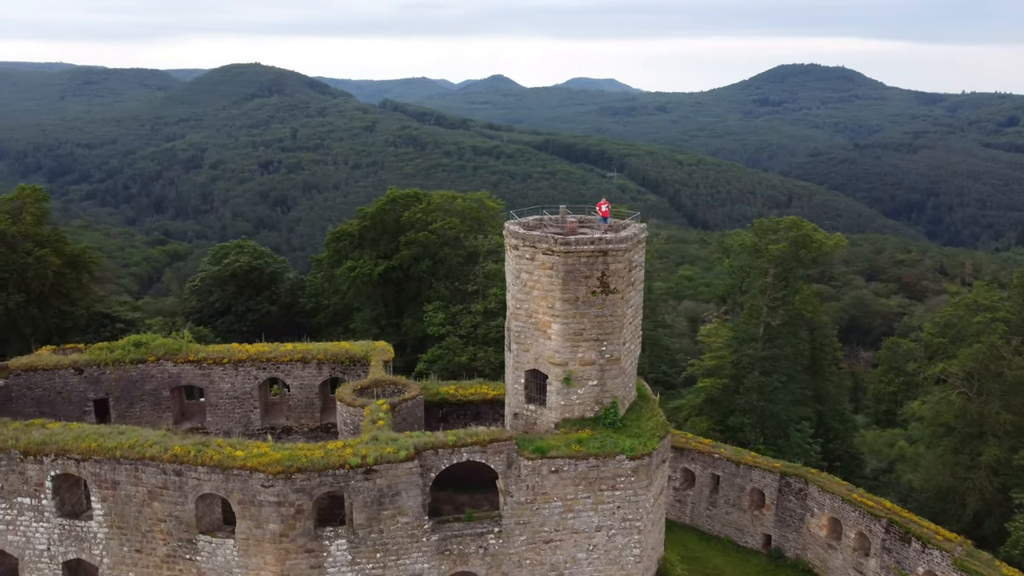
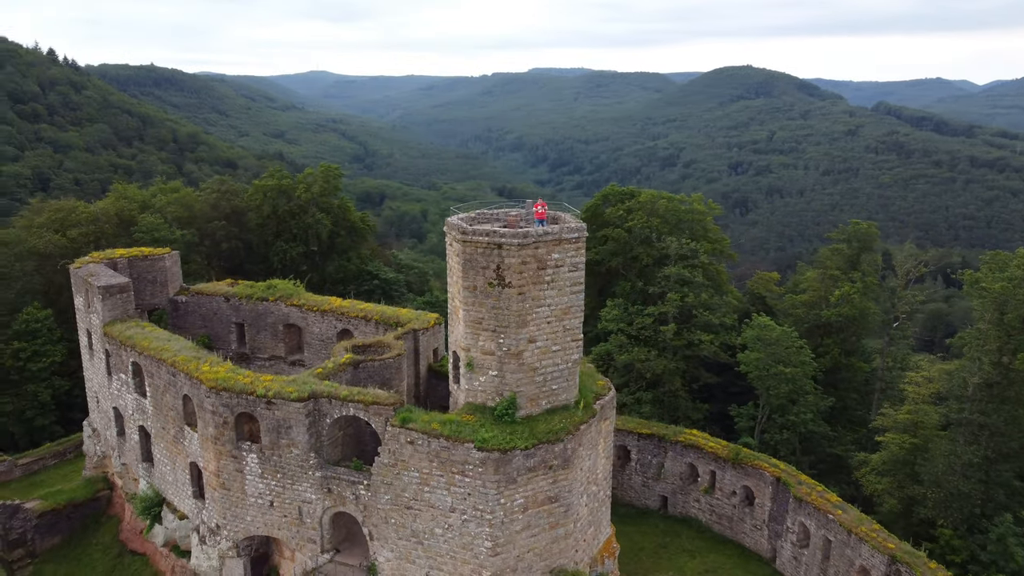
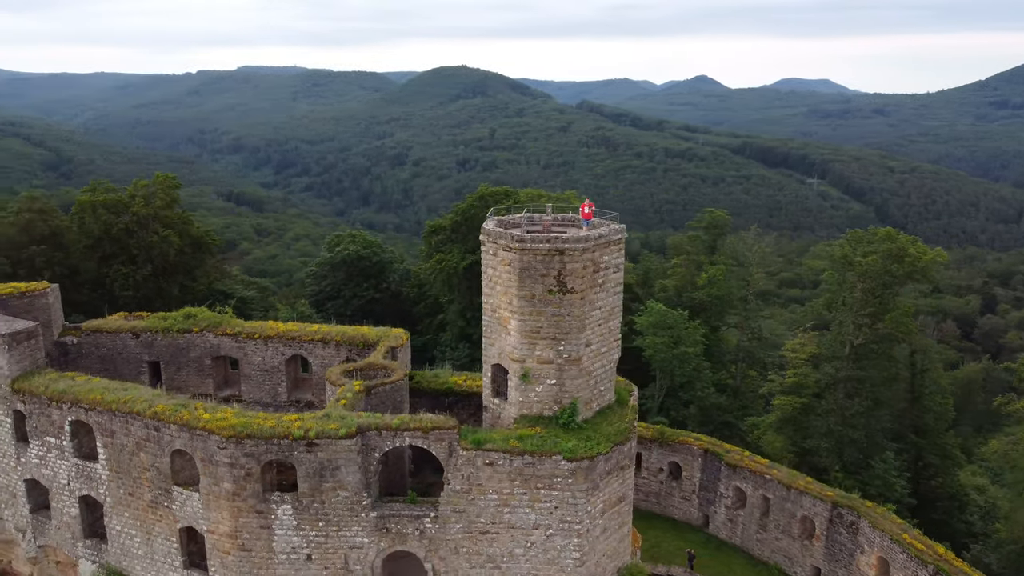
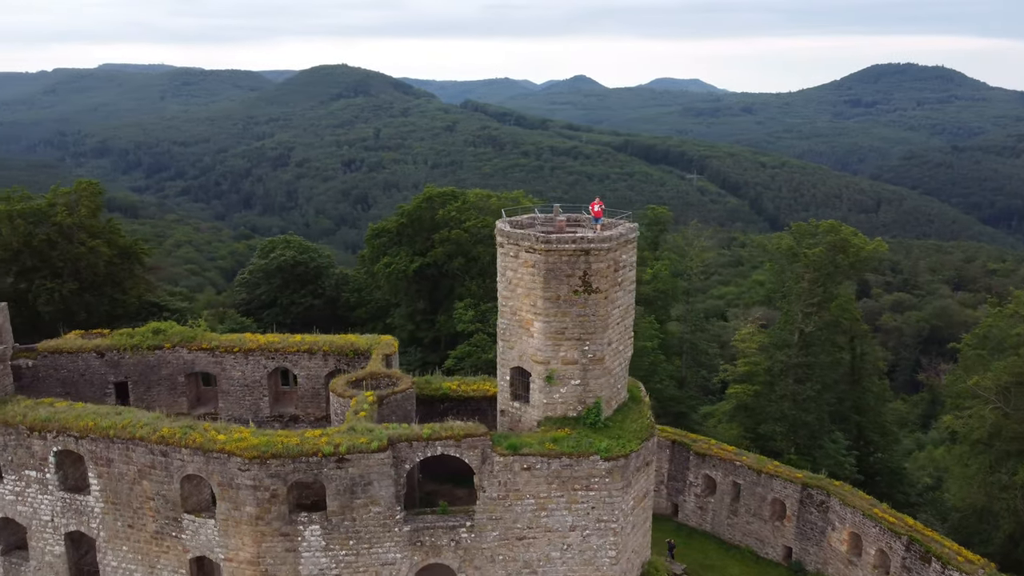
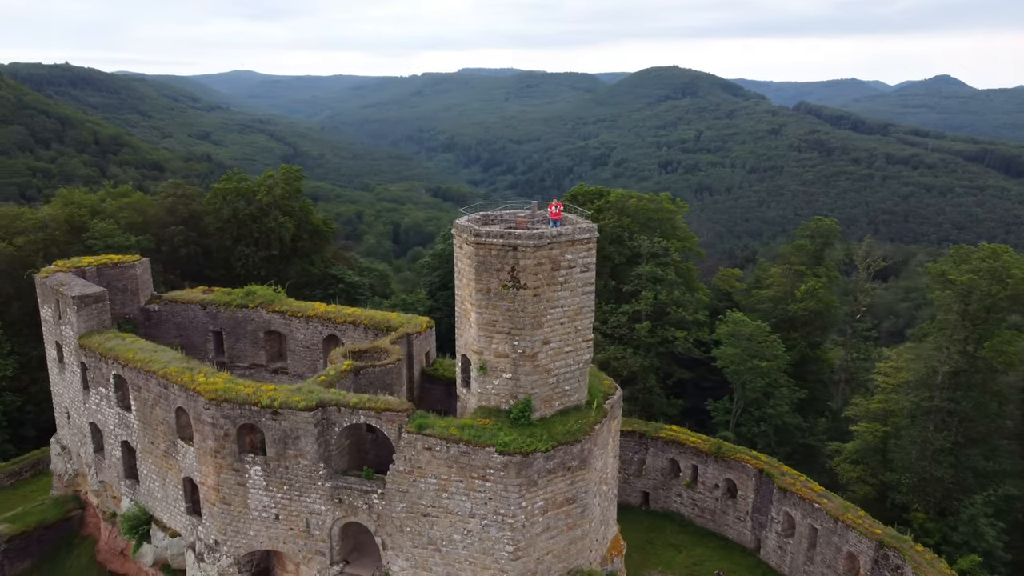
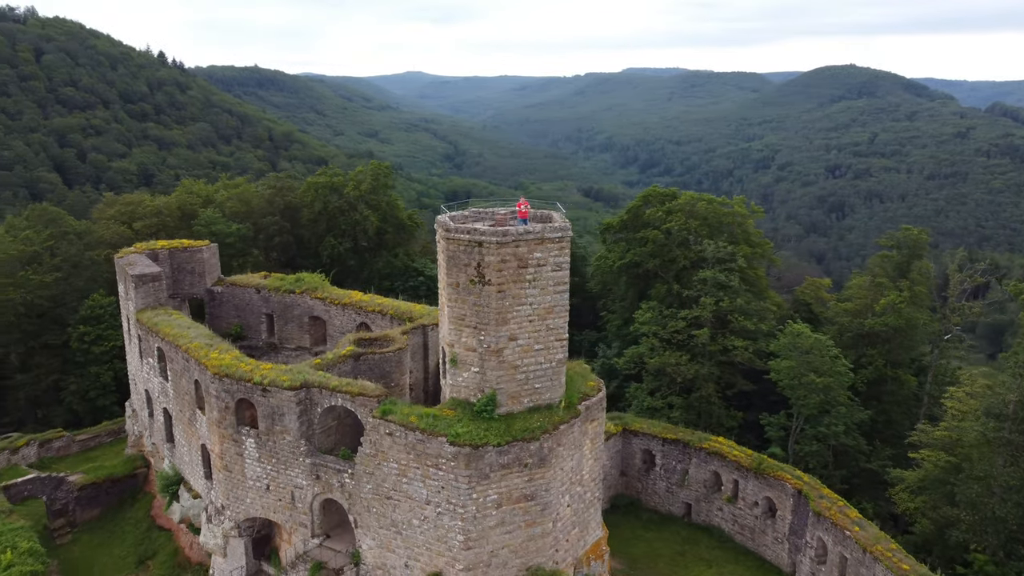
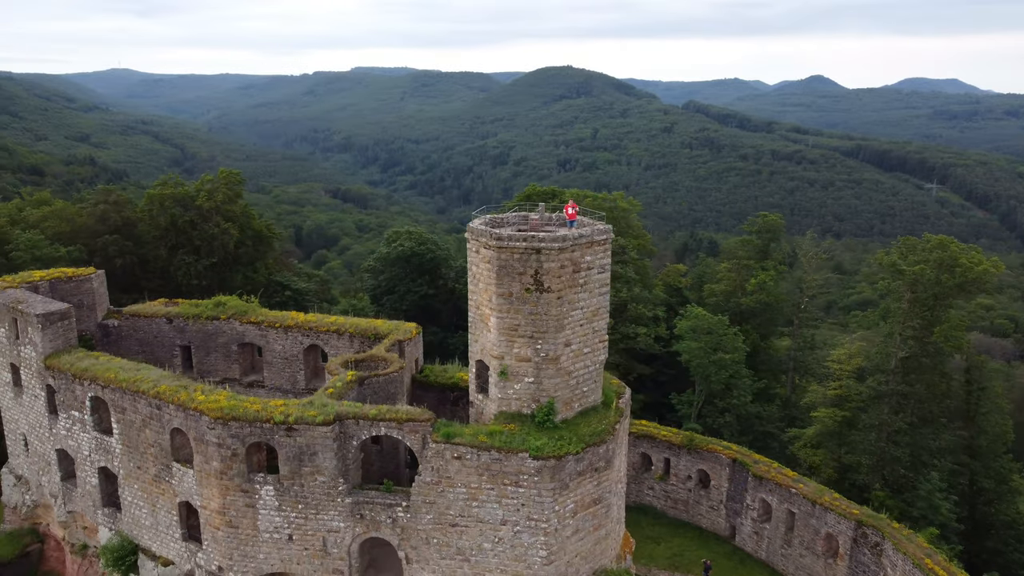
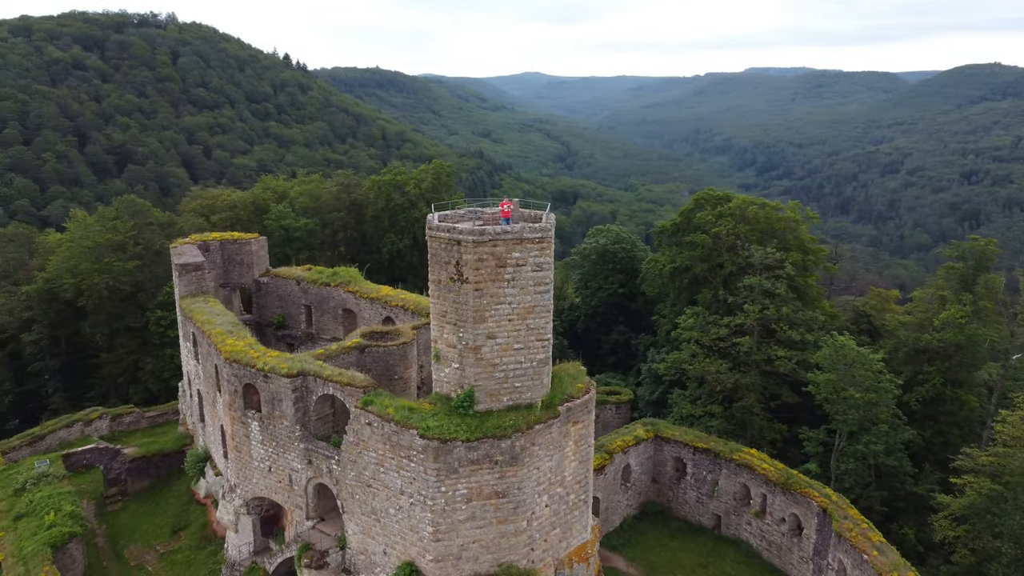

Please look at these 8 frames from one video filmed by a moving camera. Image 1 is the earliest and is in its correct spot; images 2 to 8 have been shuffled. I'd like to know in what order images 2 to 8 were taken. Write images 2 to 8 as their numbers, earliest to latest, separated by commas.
4, 3, 7, 5, 2, 6, 8
